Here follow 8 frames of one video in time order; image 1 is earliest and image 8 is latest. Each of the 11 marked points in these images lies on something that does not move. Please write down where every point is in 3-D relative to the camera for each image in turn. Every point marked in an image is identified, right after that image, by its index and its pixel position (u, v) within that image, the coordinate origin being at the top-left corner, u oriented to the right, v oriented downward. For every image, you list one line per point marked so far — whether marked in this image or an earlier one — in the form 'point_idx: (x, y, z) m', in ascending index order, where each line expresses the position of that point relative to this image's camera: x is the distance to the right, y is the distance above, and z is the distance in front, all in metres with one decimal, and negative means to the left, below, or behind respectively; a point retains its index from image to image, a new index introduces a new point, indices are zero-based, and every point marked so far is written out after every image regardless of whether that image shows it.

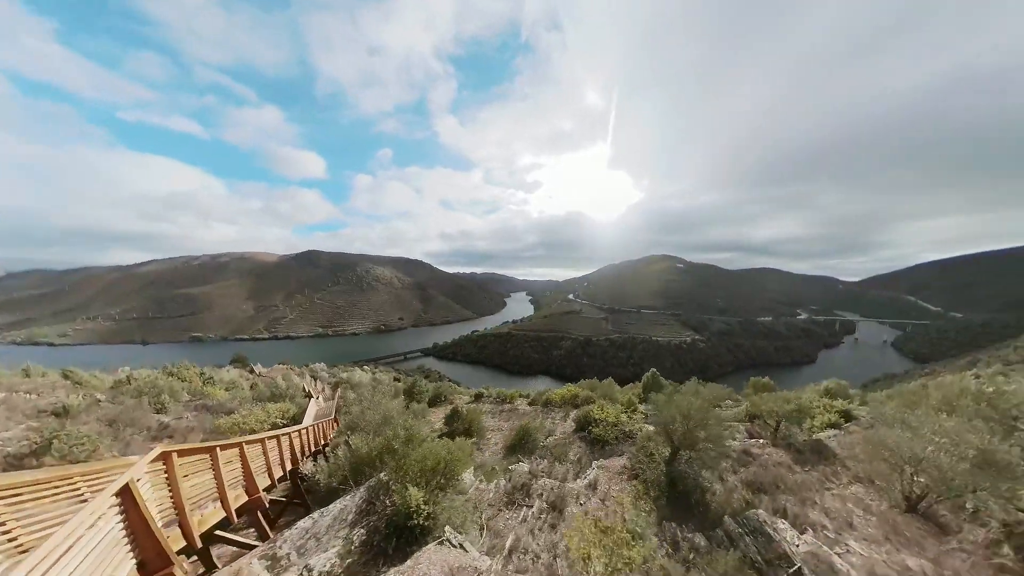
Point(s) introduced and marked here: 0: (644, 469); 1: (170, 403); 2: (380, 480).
0: (+3.2, -4.7, +6.4) m
1: (-18.8, -6.3, +14.0) m
2: (-2.4, -3.5, +4.6) m
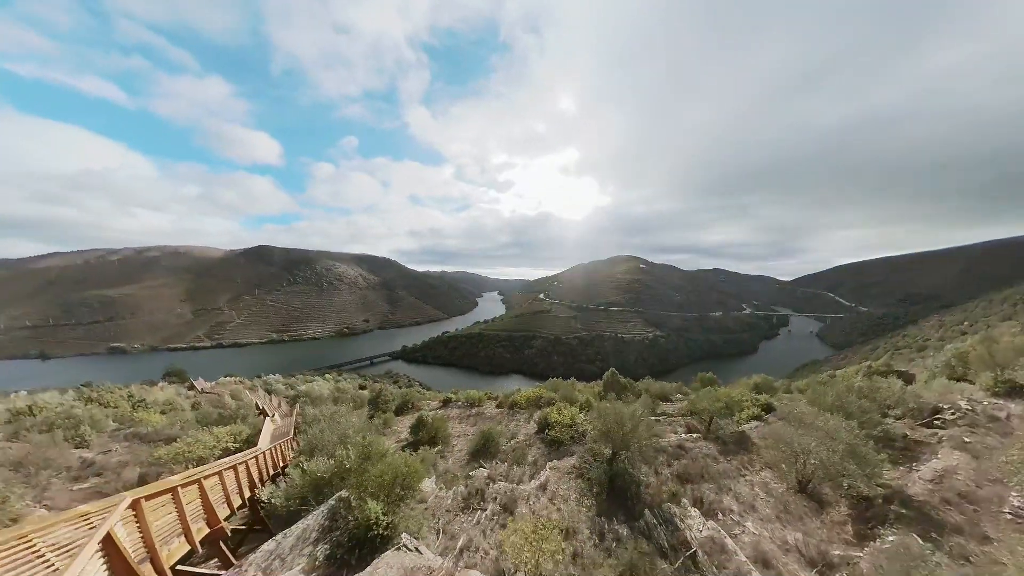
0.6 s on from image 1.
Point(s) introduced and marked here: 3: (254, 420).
0: (+2.2, -5.2, +7.3) m
1: (-20.5, -7.1, +12.4) m
2: (-3.2, -4.1, +4.9) m
3: (-14.9, -8.0, +14.9) m
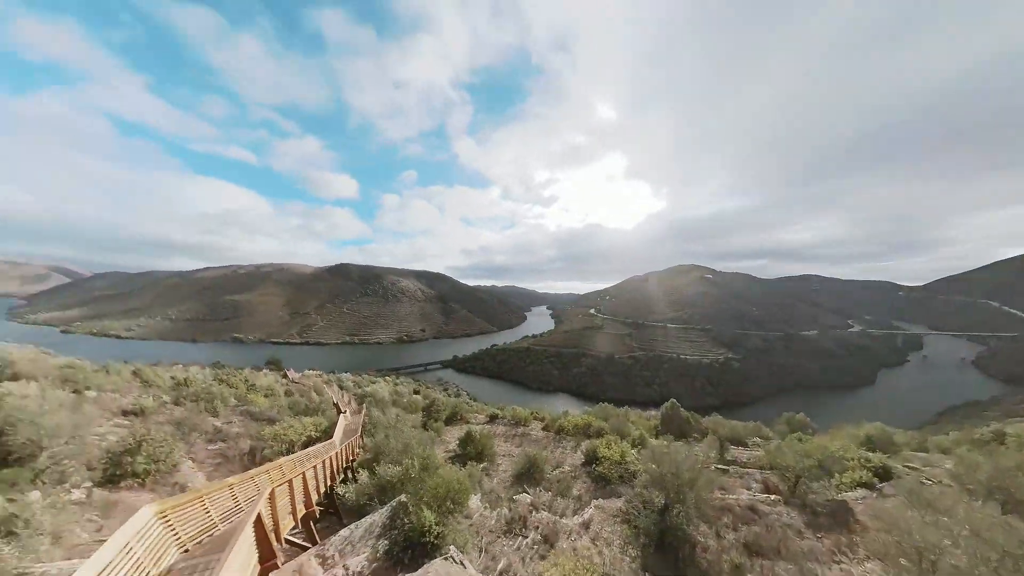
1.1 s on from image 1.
0: (+3.3, -6.0, +6.8) m
1: (-18.1, -7.6, +15.9) m
2: (-2.4, -4.6, +5.5) m
3: (-12.2, -8.8, +17.3) m
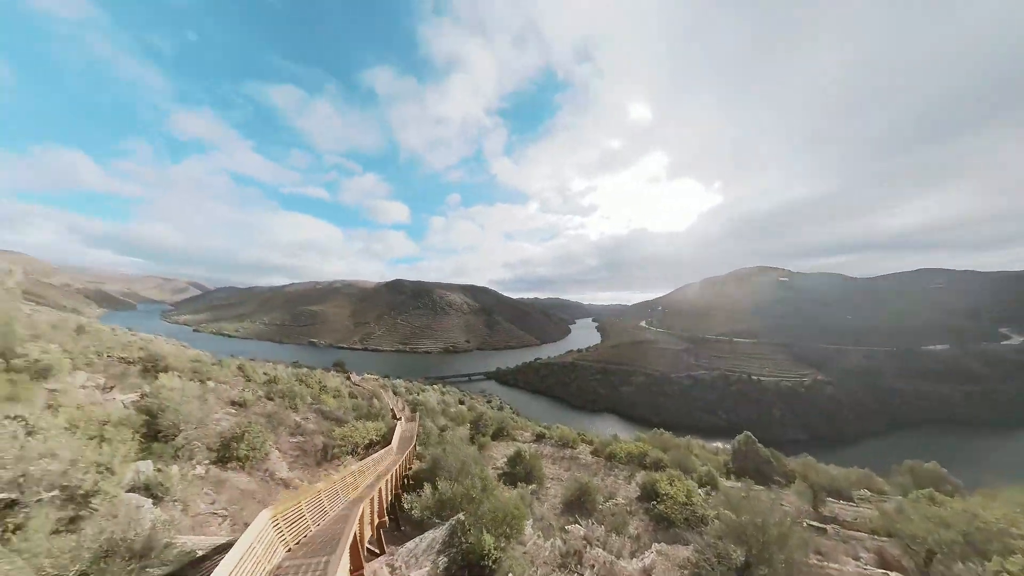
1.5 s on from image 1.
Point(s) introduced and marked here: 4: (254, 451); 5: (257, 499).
0: (+4.6, -6.6, +6.0) m
1: (-15.0, -8.7, +18.4) m
2: (-1.2, -5.1, +5.7) m
3: (-9.0, -9.9, +18.7) m
4: (-12.2, -7.9, +12.1) m
5: (-10.5, -8.7, +10.4) m
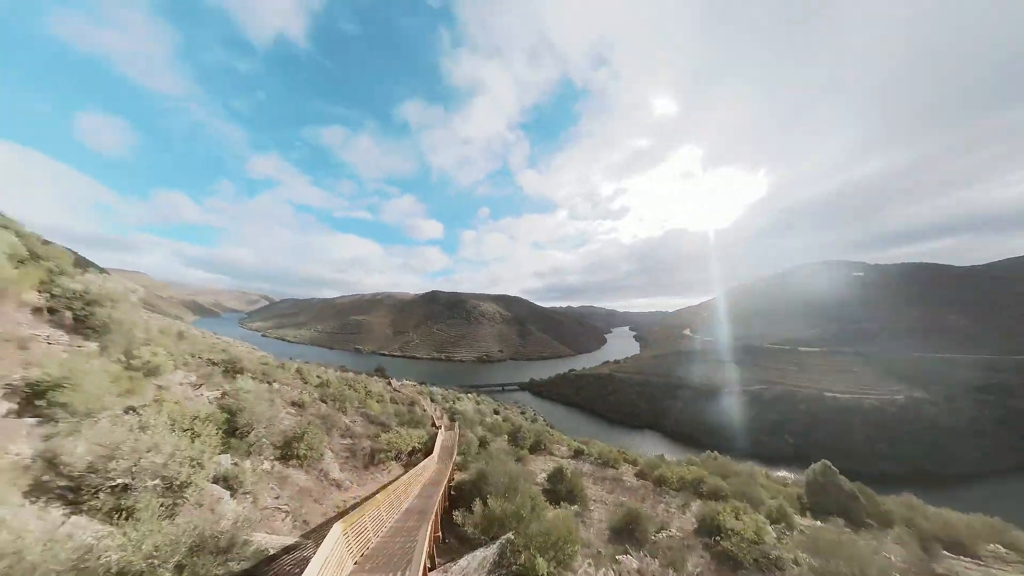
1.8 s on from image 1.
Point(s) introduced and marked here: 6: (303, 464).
0: (+5.7, -6.8, +5.1) m
1: (-12.3, -9.6, +19.7) m
2: (-0.2, -5.5, +5.5) m
3: (-6.2, -10.8, +19.3) m
4: (-10.3, -8.6, +13.1) m
5: (-8.7, -9.3, +11.2) m
6: (-10.2, -8.7, +12.6) m
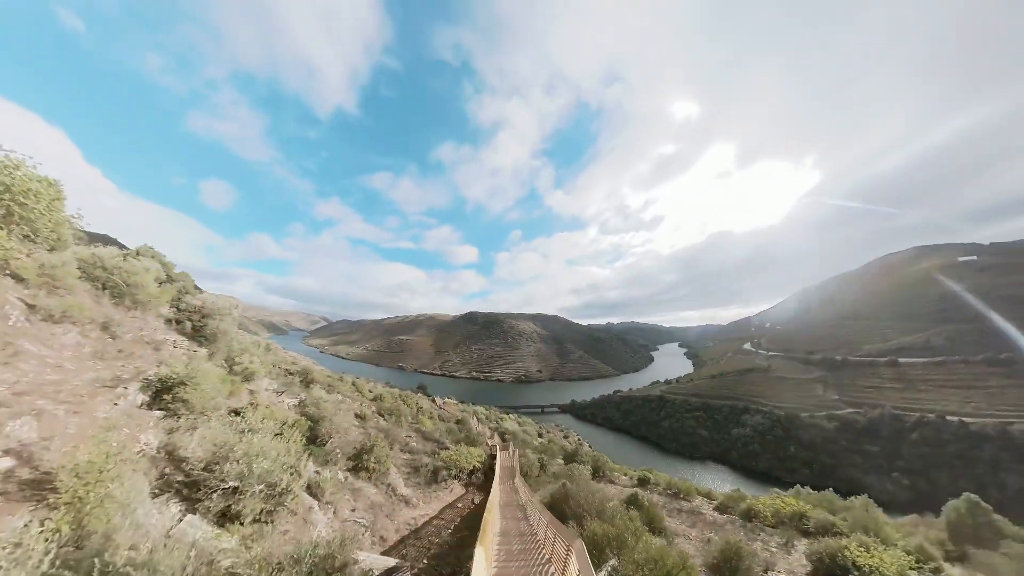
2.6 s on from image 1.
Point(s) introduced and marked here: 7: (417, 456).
0: (+7.7, -6.3, +3.9) m
1: (-8.3, -10.8, +20.2) m
2: (+1.9, -5.1, +5.1) m
3: (-2.3, -11.7, +19.0) m
4: (-7.1, -9.1, +13.6) m
5: (-5.8, -9.7, +11.5) m
6: (-7.1, -9.3, +13.0) m
7: (-6.2, -10.8, +16.3) m
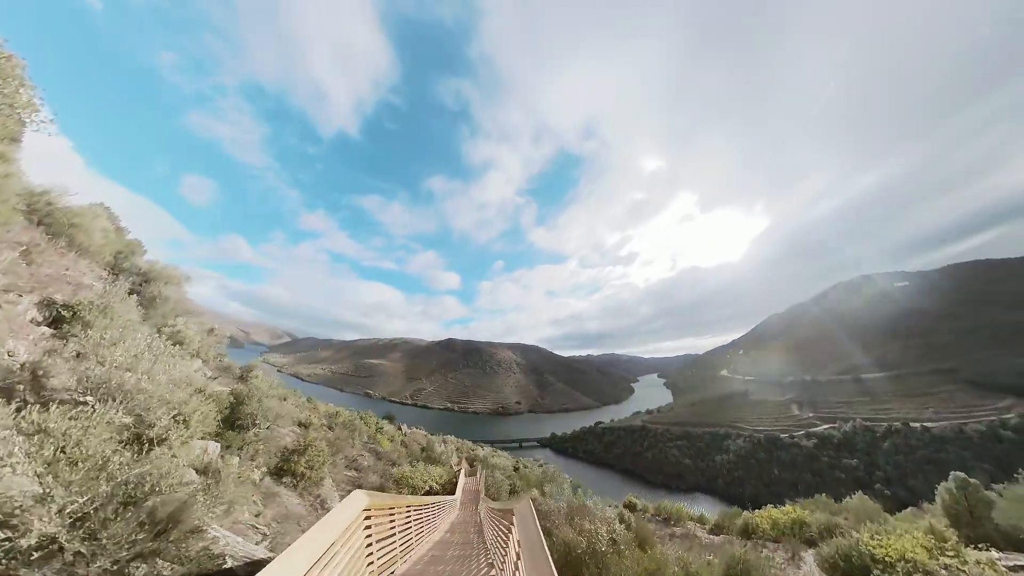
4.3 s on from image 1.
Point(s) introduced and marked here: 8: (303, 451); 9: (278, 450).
0: (+6.9, -4.2, +2.8) m
1: (-10.3, -10.2, +17.4) m
2: (+1.1, -3.0, +3.8) m
3: (-4.2, -11.2, +16.4) m
4: (-8.6, -7.7, +11.1) m
5: (-7.1, -8.1, +9.0) m
6: (-8.6, -7.8, +10.5) m
7: (-7.9, -9.8, +13.7) m
8: (-9.1, -7.0, +11.2) m
9: (-10.1, -6.7, +11.3) m
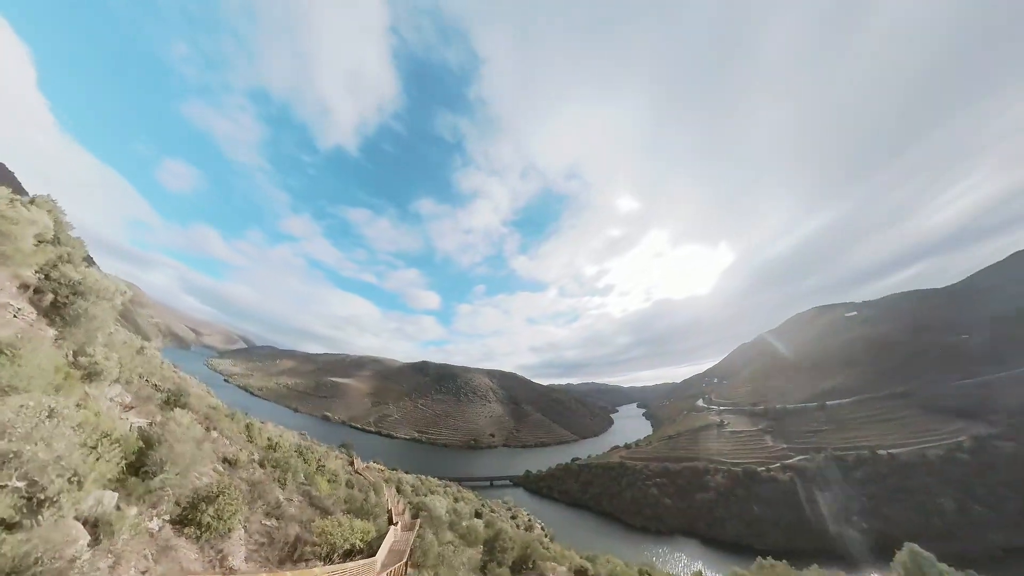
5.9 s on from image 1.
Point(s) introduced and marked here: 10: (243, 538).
0: (+5.8, -4.3, +2.0) m
1: (-12.7, -10.5, +14.9) m
2: (0.0, -2.8, +2.8) m
3: (-6.7, -11.8, +14.2) m
4: (-10.5, -7.5, +9.0) m
5: (-8.9, -7.8, +7.0) m
6: (-10.4, -7.5, +8.4) m
7: (-10.1, -9.9, +11.4) m
8: (-10.9, -6.8, +9.2) m
9: (-11.9, -6.5, +9.2) m
10: (-9.9, -8.6, +9.7) m
